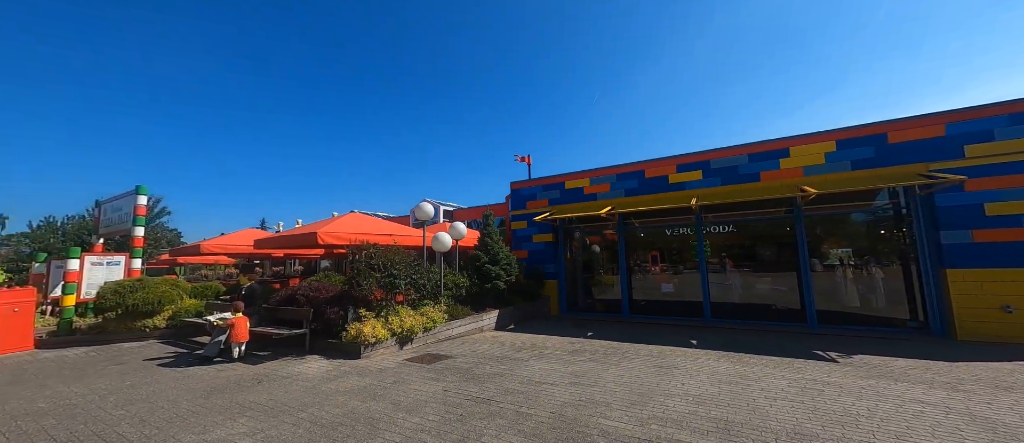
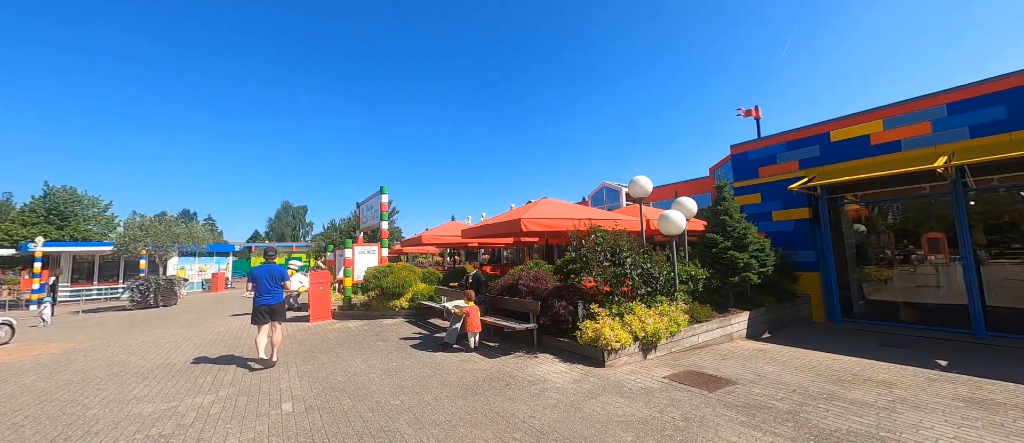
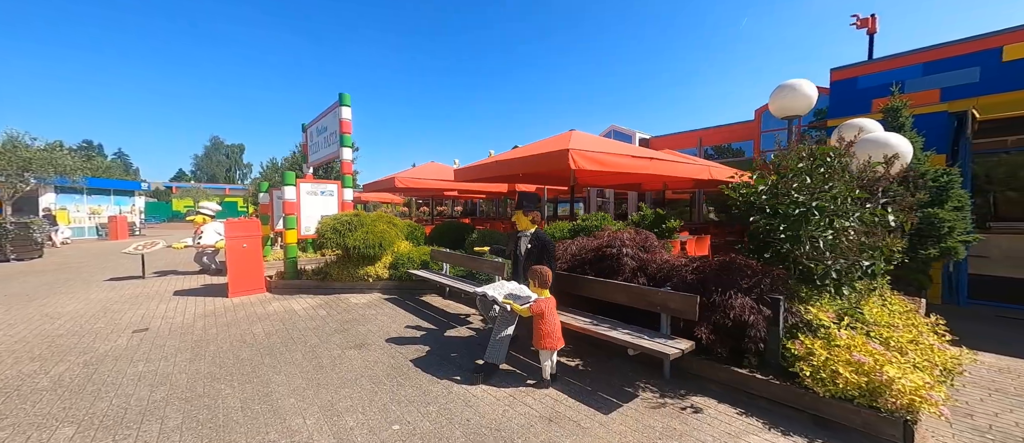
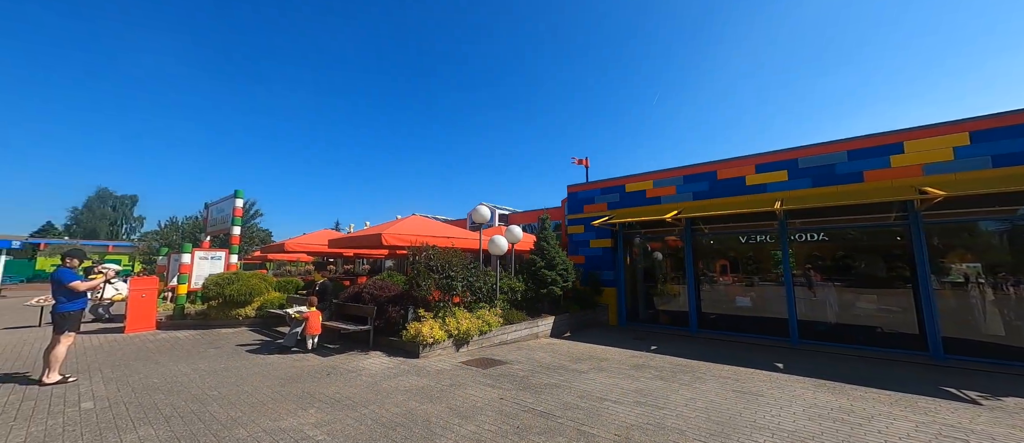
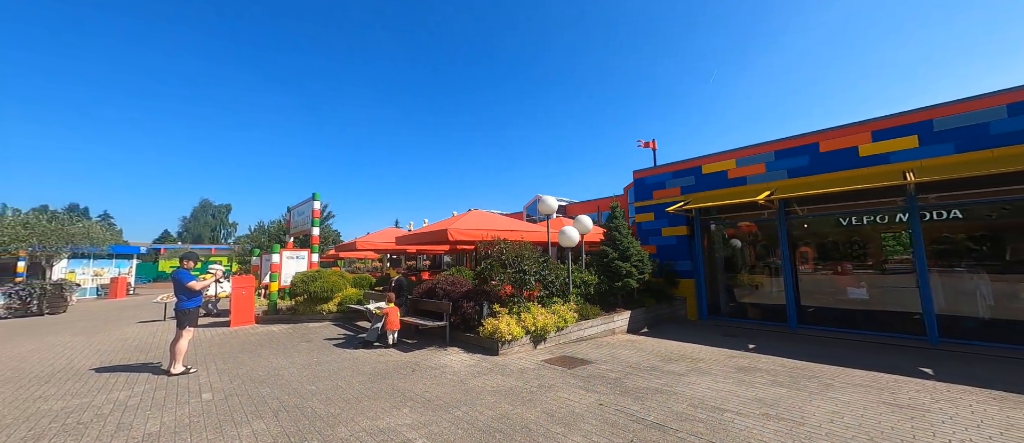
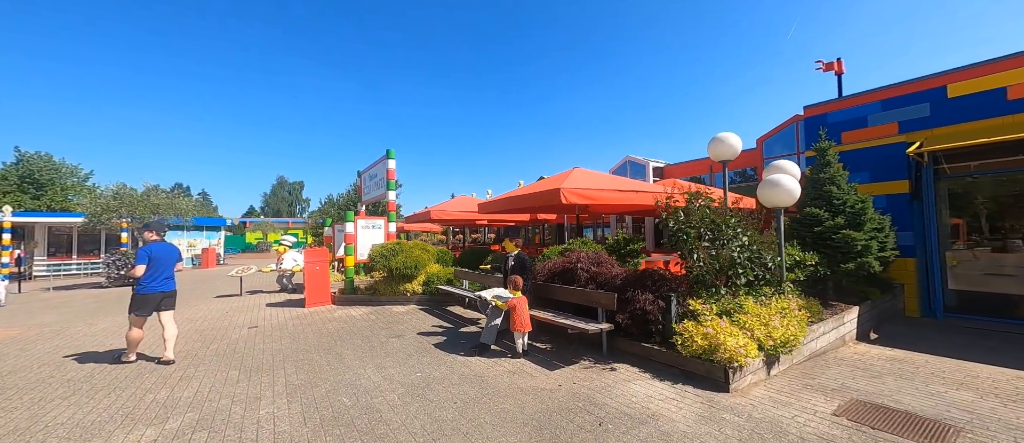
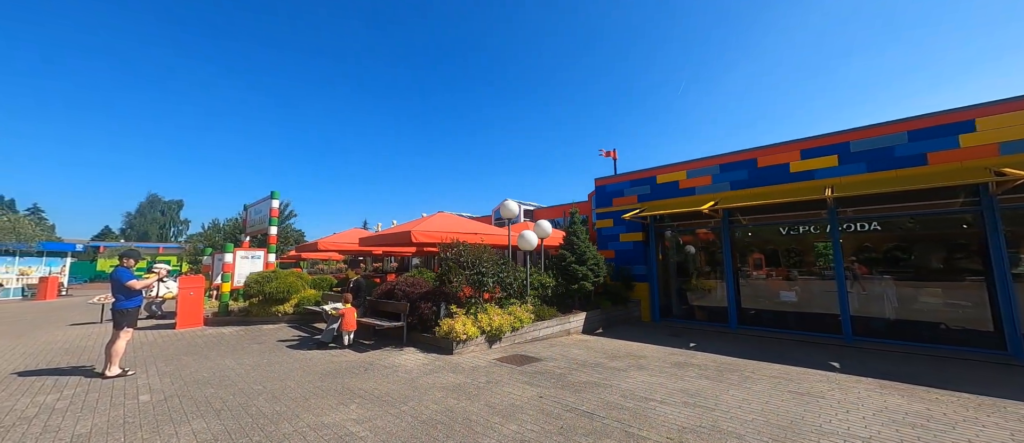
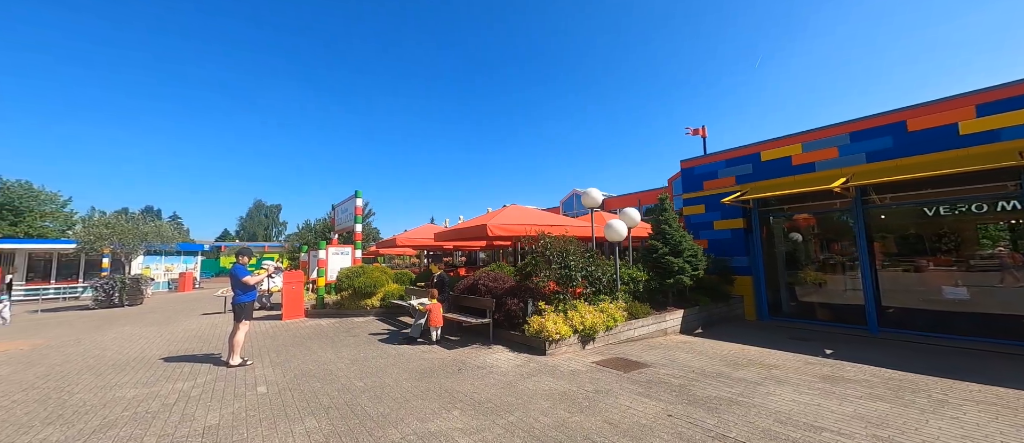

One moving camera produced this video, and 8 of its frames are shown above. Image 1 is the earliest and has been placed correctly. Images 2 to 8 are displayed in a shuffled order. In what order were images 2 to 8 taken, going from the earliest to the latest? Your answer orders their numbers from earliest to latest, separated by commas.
4, 7, 5, 8, 2, 6, 3
